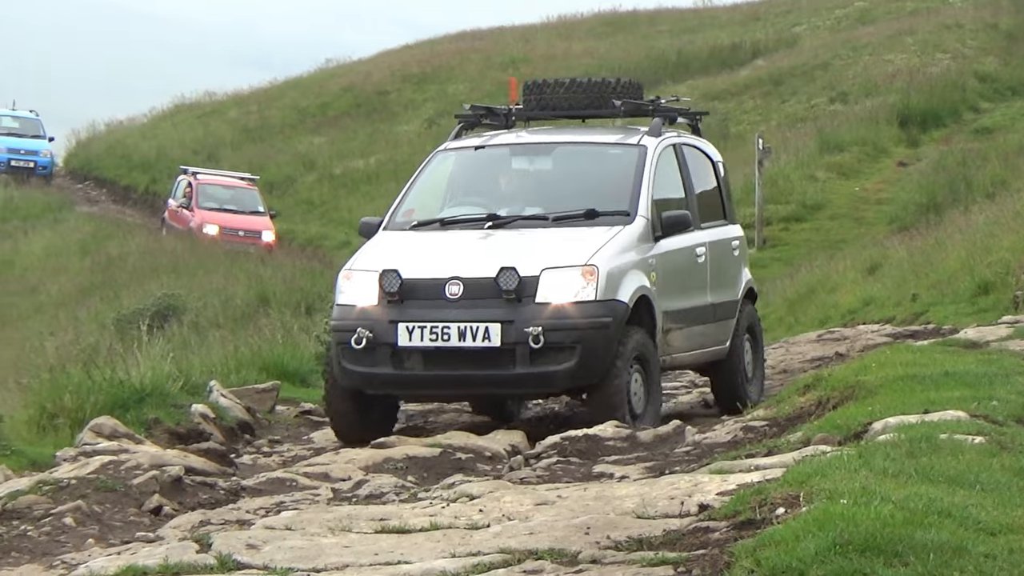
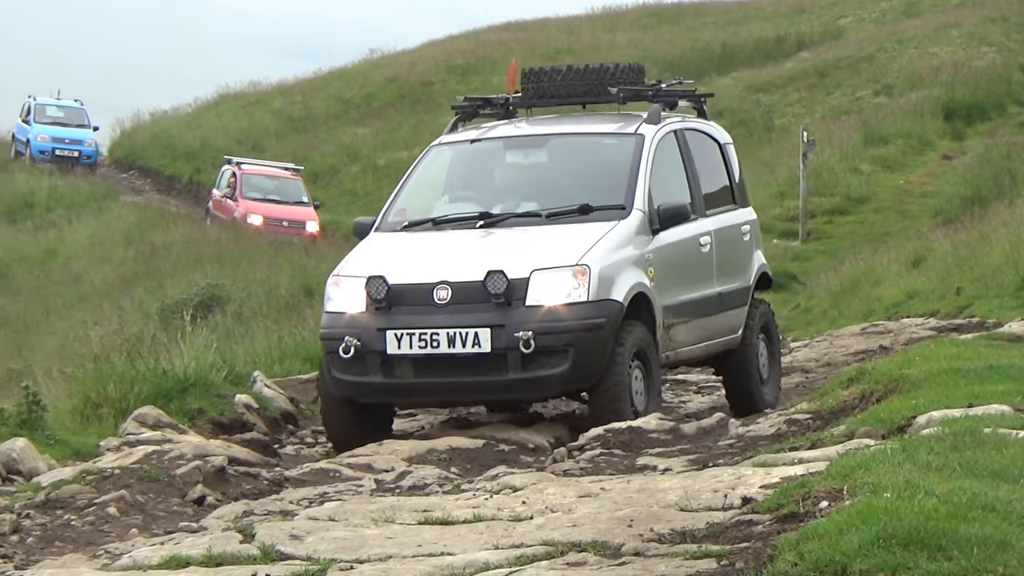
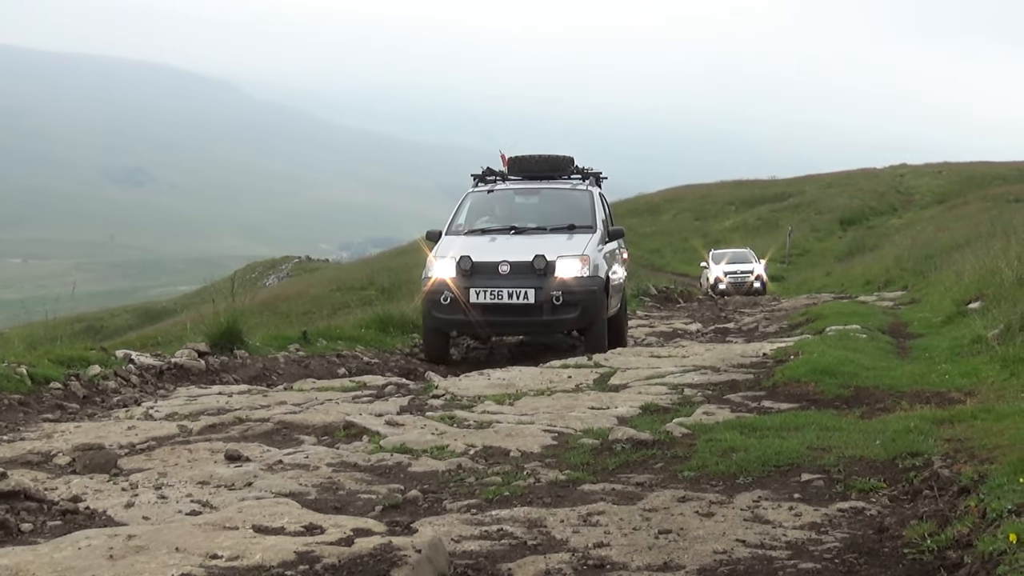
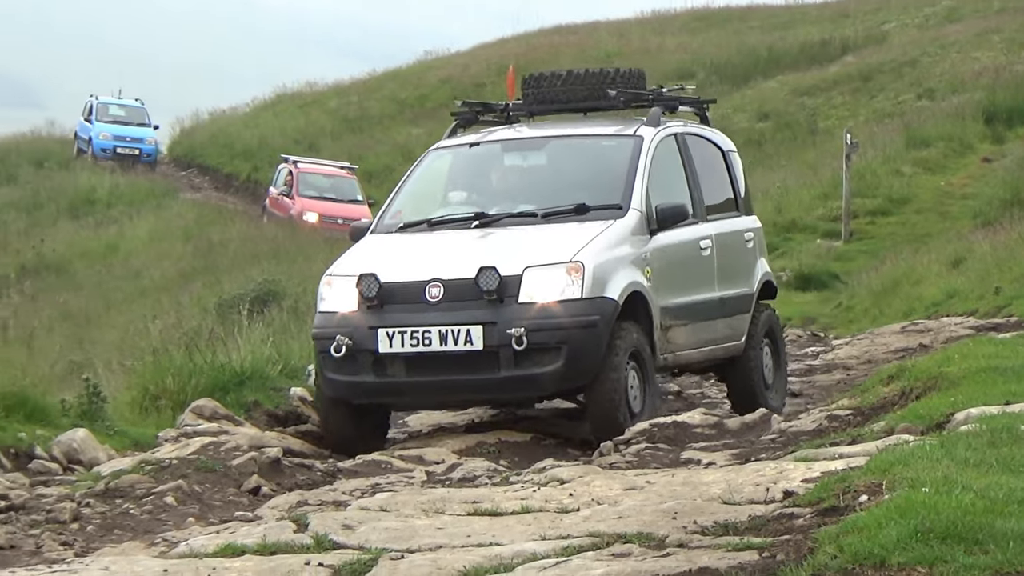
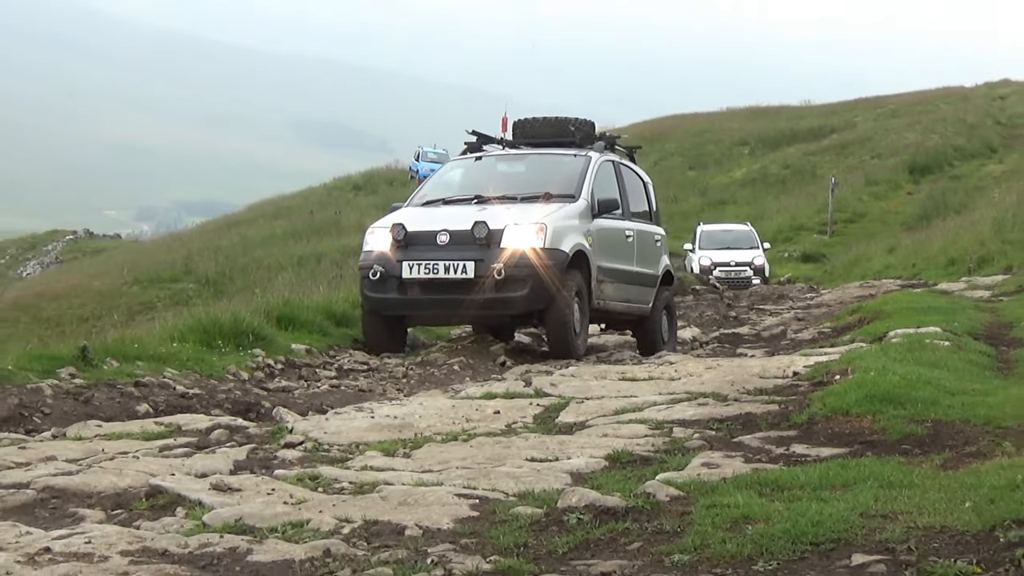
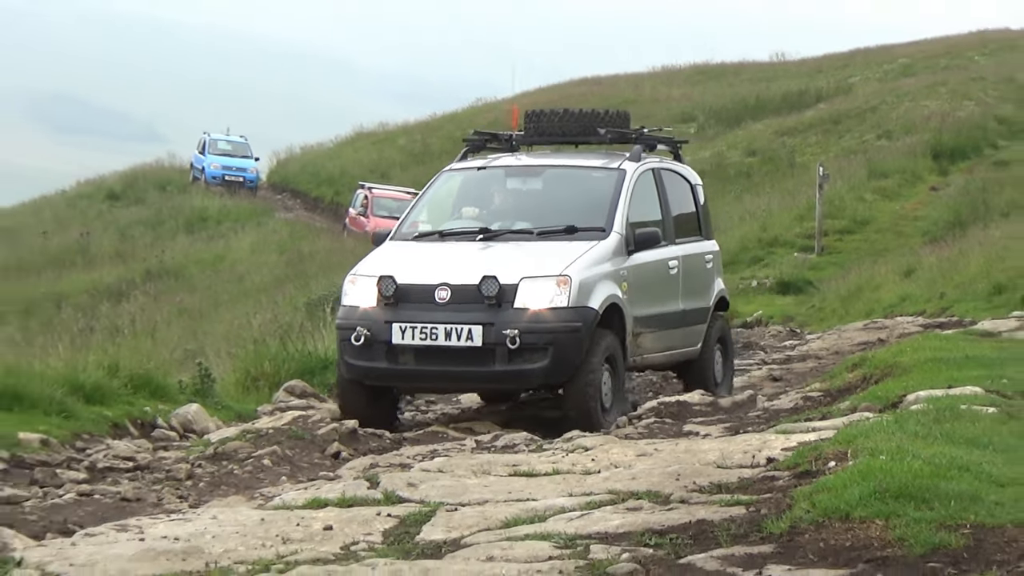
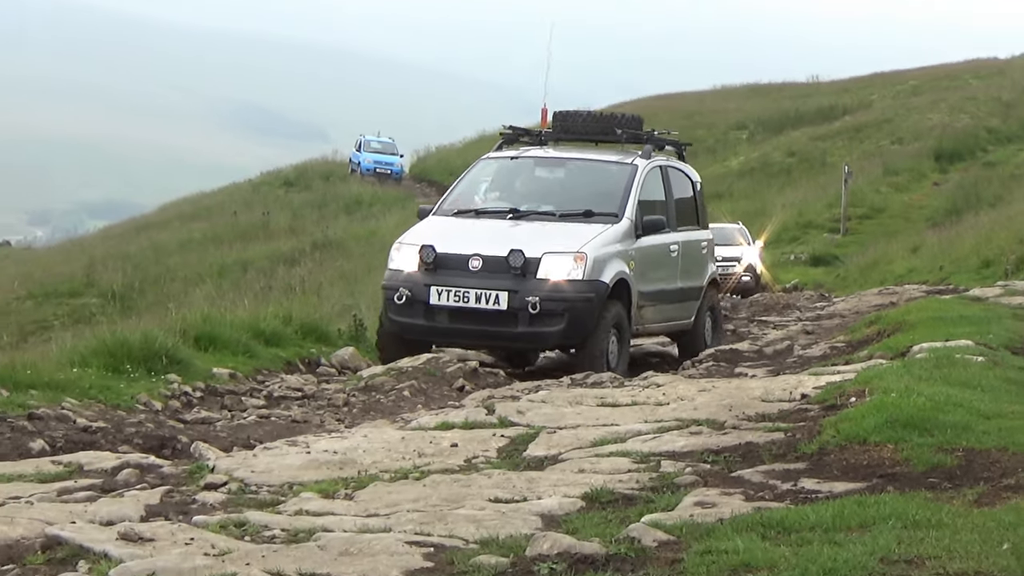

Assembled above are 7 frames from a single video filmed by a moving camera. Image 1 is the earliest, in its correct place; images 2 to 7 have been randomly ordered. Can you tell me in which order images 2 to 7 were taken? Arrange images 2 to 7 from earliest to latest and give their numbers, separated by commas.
2, 4, 6, 7, 5, 3
